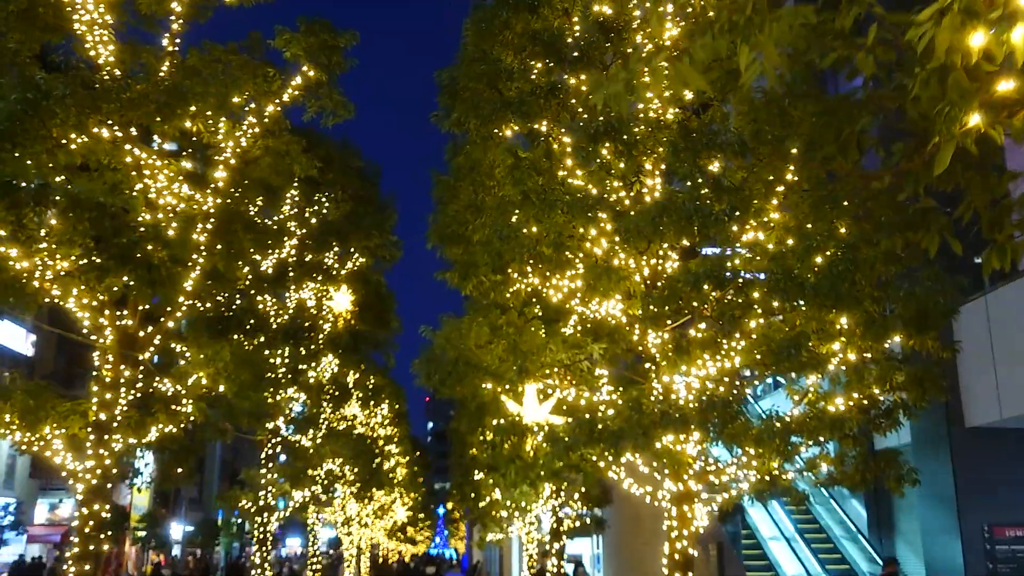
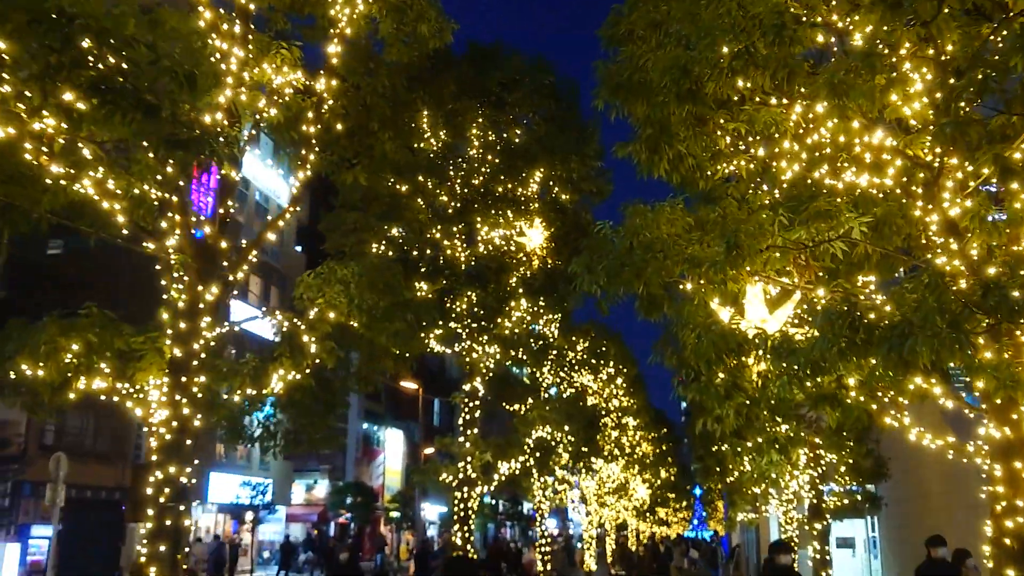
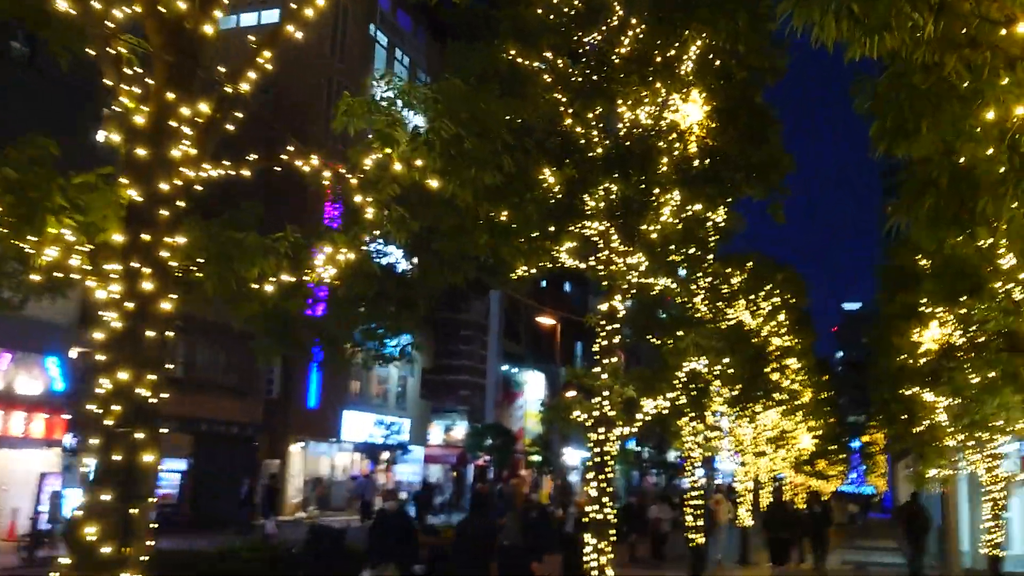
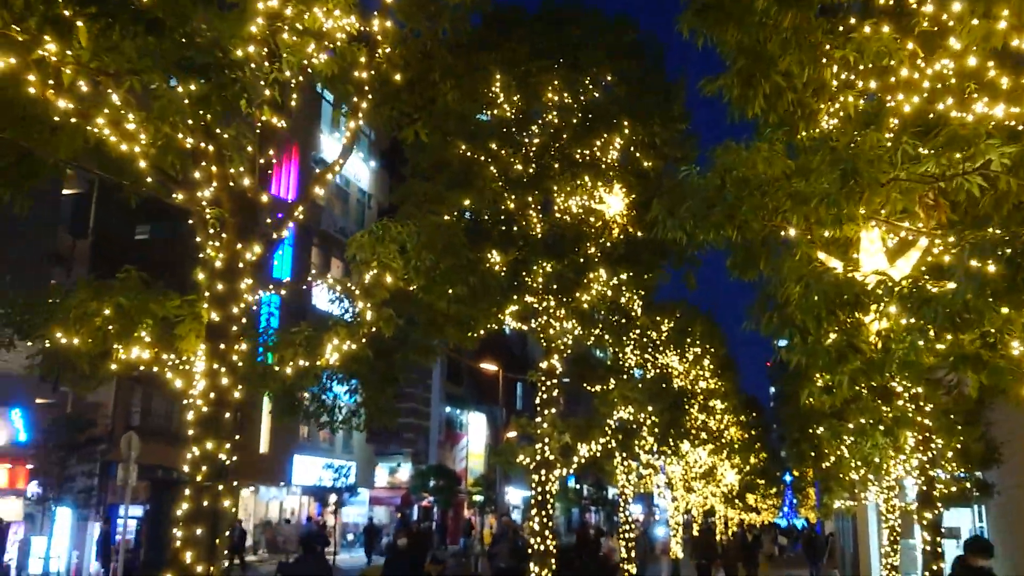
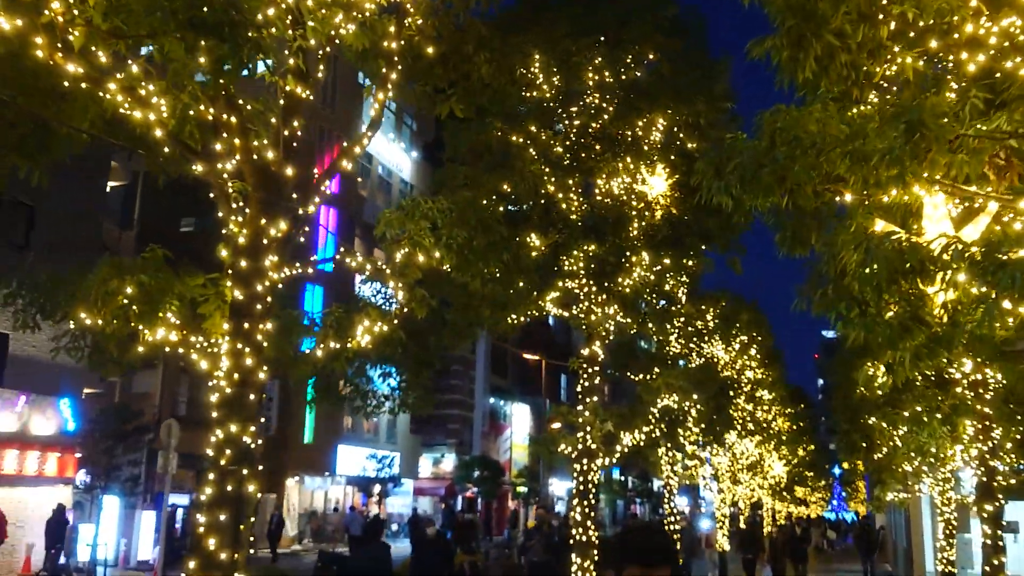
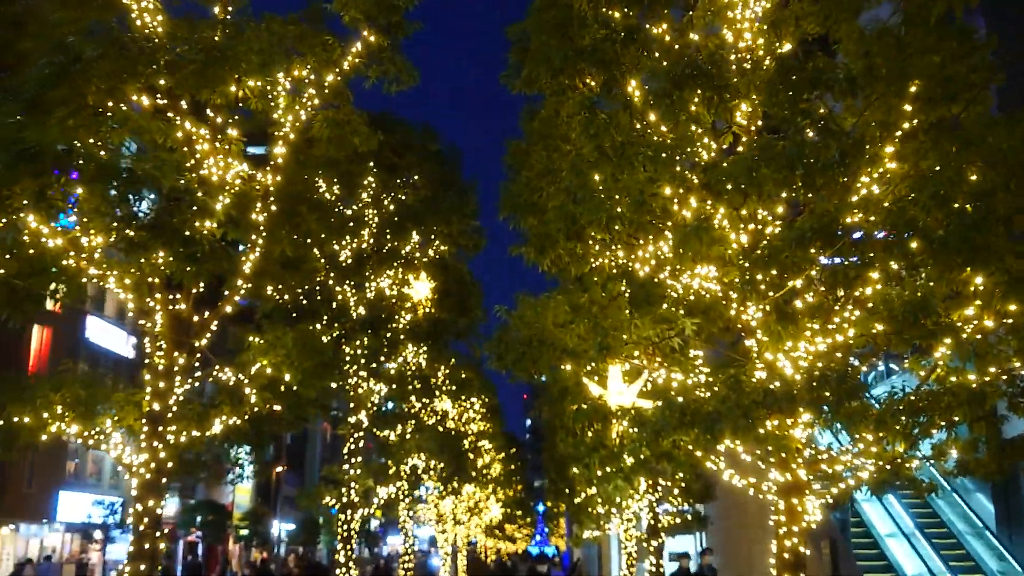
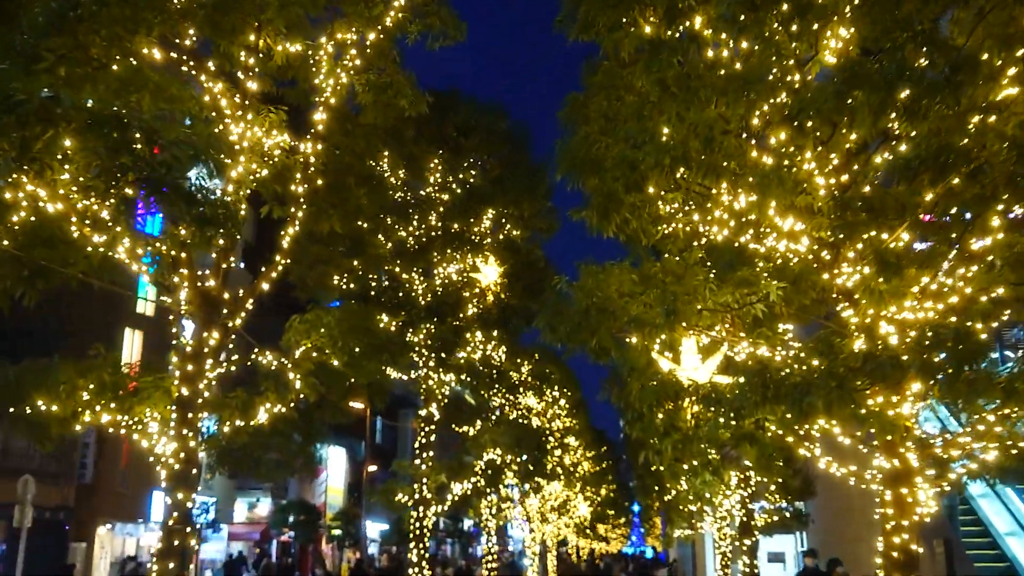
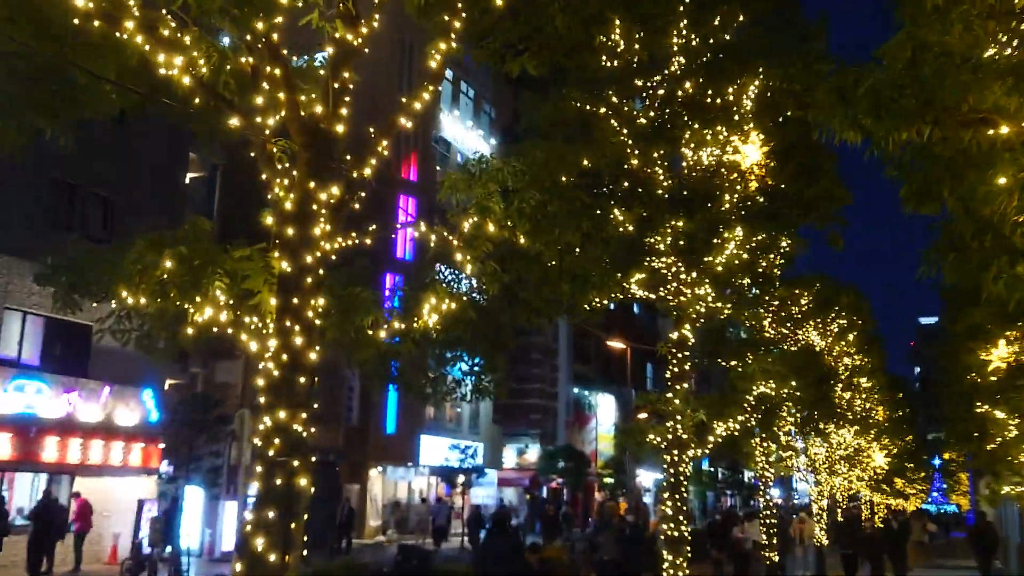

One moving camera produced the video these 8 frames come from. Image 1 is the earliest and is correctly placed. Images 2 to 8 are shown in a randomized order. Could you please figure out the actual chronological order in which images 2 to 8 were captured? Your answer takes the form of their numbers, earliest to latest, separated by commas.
6, 7, 2, 4, 5, 8, 3
